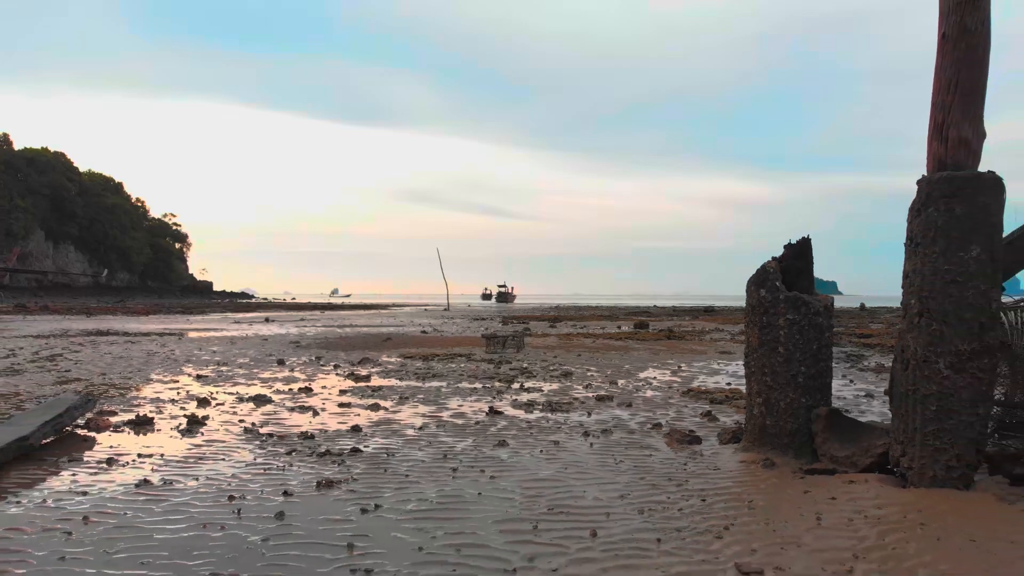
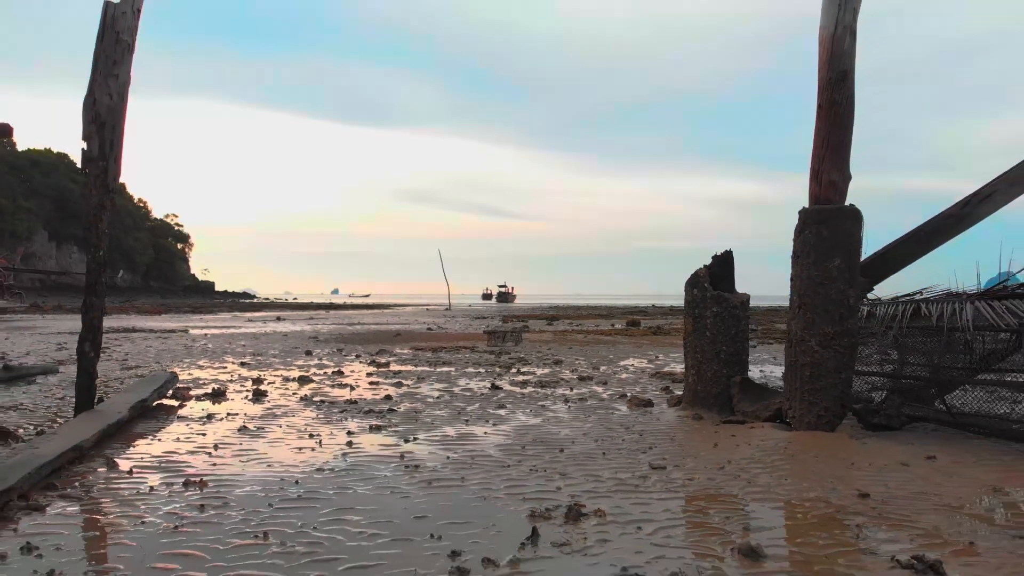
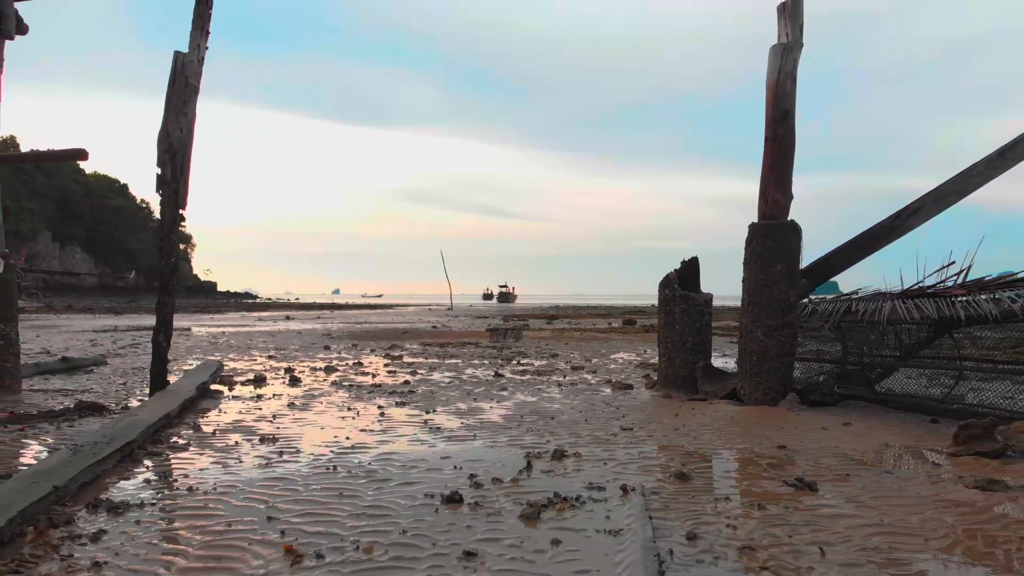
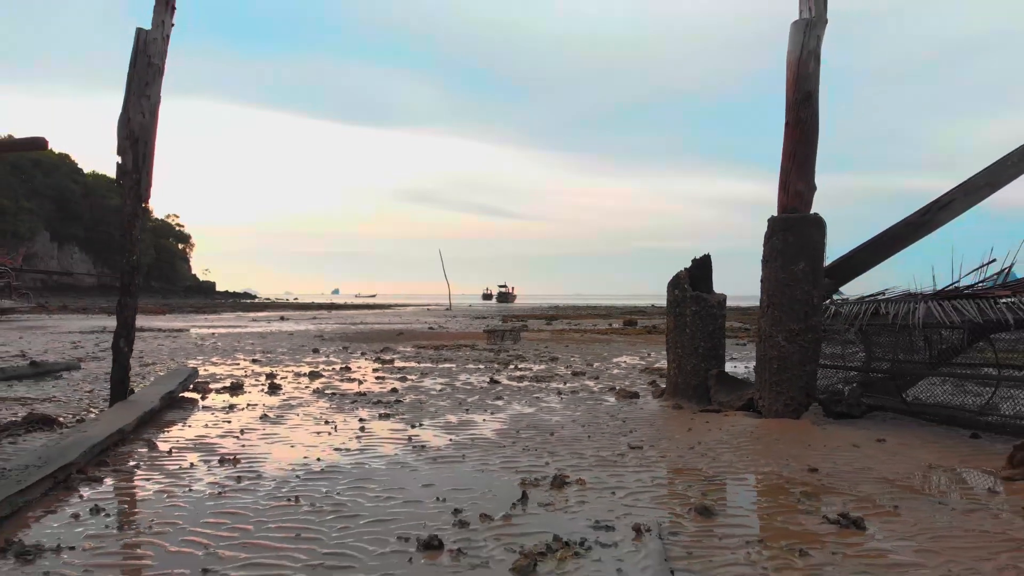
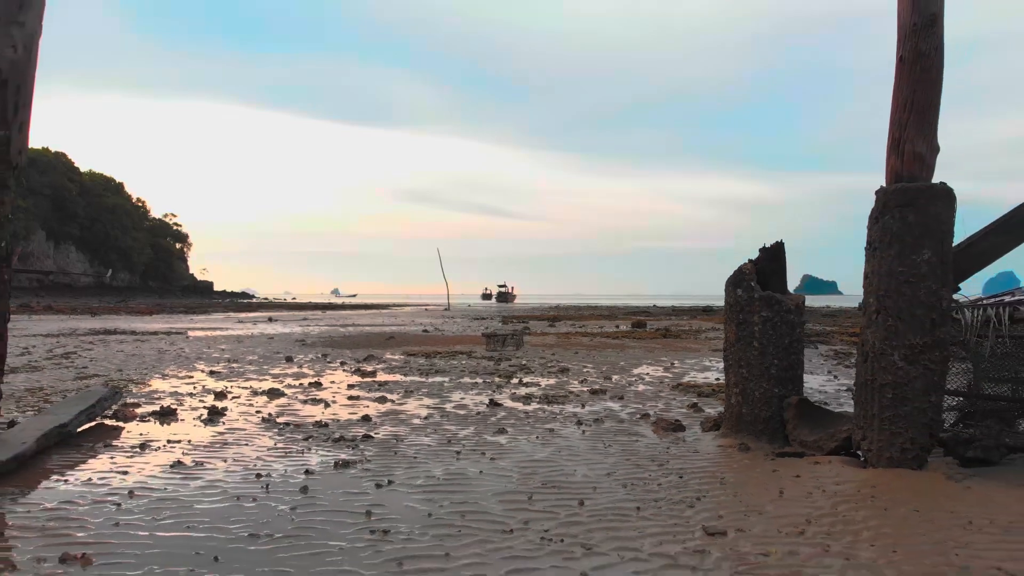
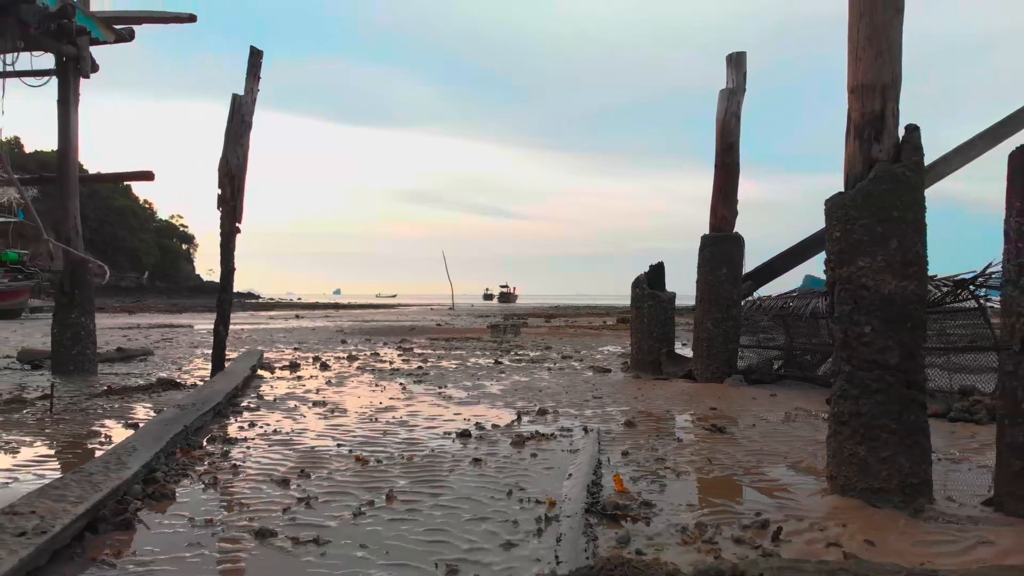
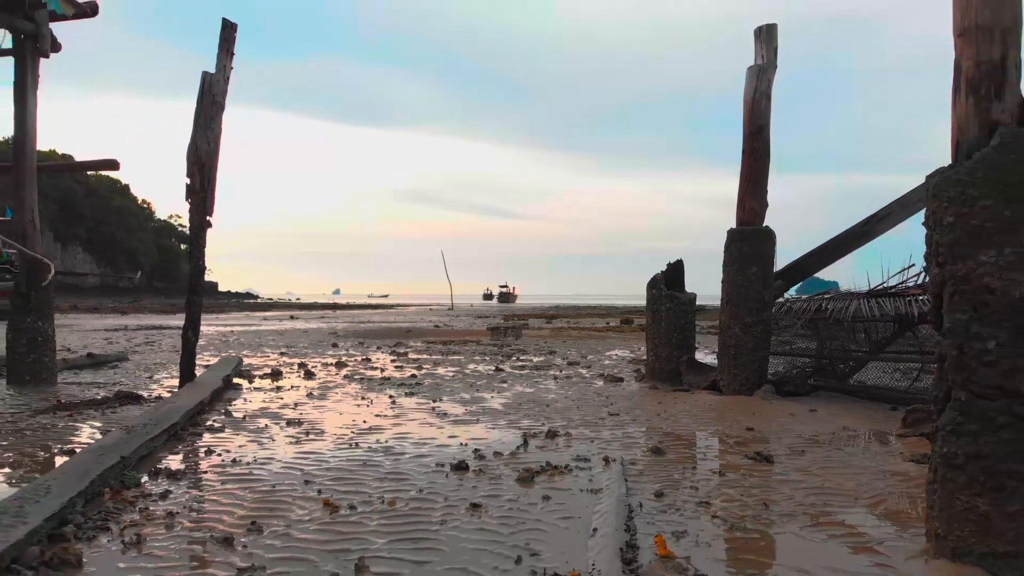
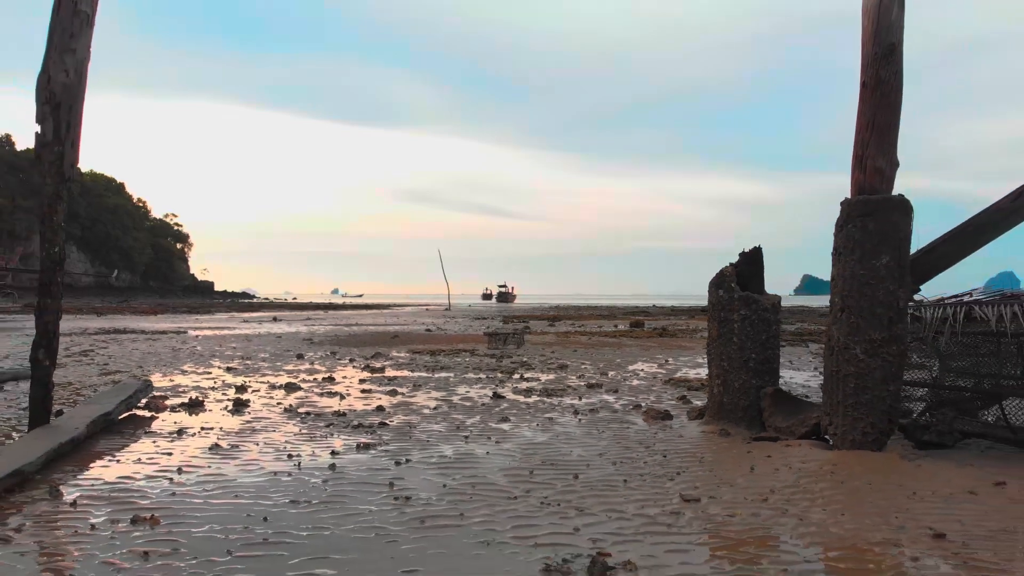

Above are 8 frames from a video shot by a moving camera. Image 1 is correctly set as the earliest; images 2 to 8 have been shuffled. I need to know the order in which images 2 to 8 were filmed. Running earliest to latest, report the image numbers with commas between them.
5, 8, 2, 4, 3, 7, 6
